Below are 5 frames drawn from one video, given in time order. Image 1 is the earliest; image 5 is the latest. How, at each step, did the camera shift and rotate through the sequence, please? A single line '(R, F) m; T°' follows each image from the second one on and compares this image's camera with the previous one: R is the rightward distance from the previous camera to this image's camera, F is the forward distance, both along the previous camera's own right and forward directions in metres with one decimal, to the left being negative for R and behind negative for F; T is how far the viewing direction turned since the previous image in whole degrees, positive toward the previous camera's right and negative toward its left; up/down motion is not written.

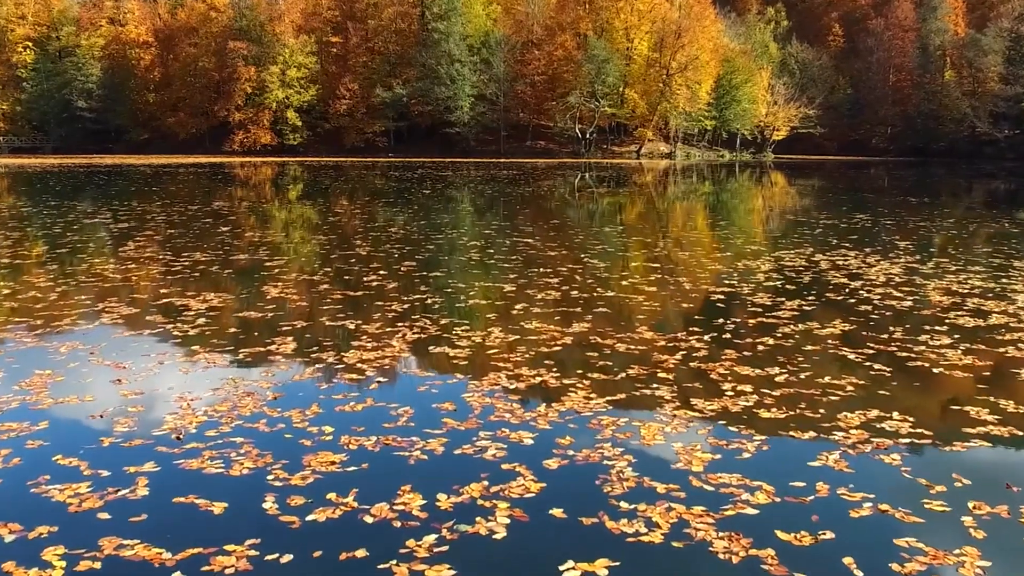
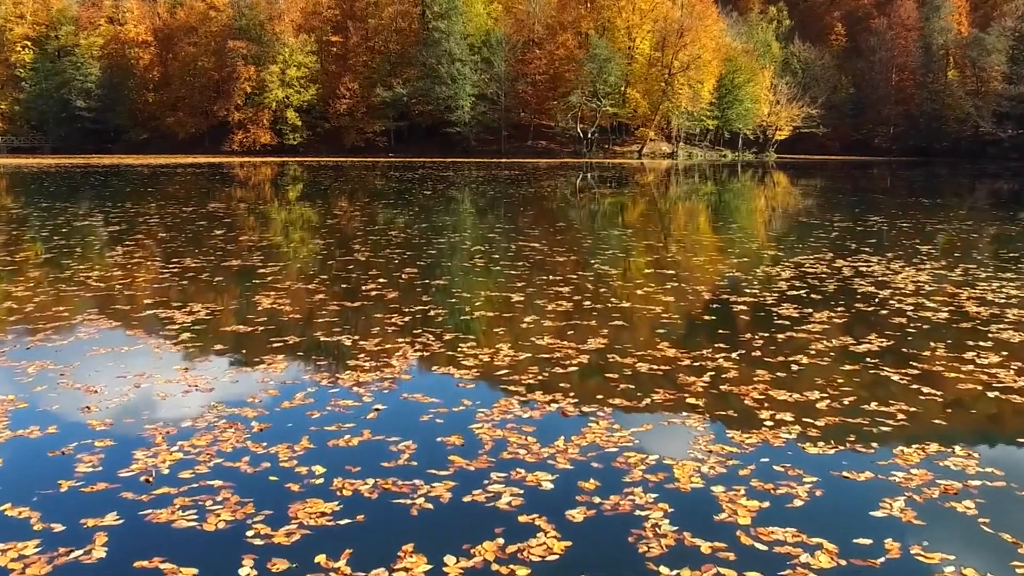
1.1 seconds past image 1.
(-0.1, +0.5) m; 0°
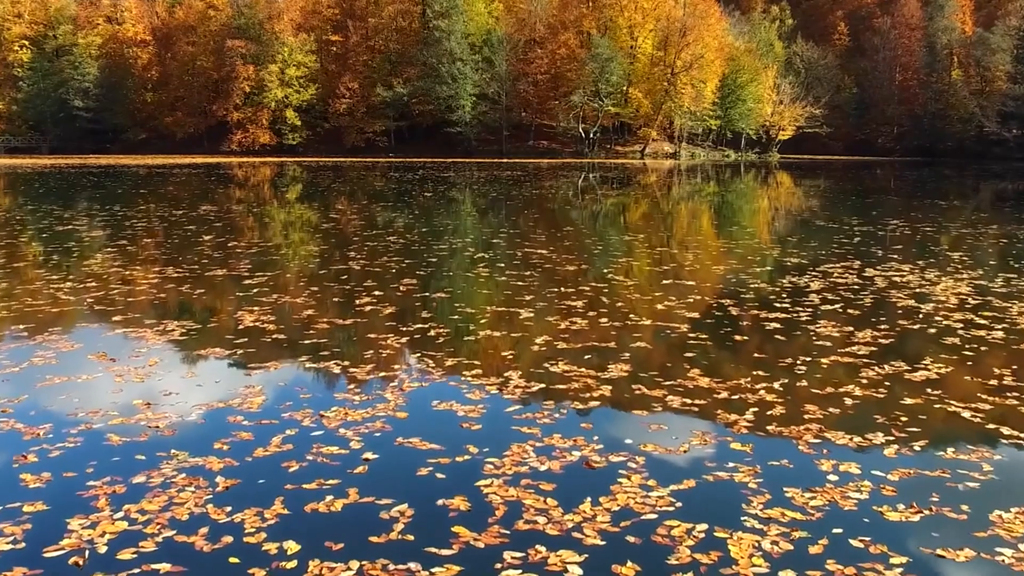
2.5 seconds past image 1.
(-0.1, +0.7) m; 0°
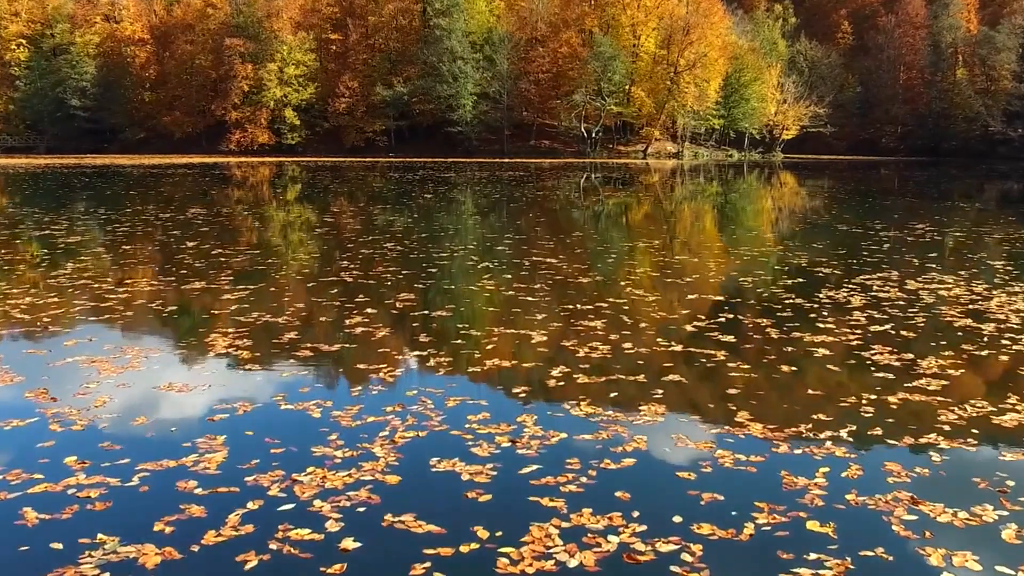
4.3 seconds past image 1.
(-0.1, +0.8) m; 0°
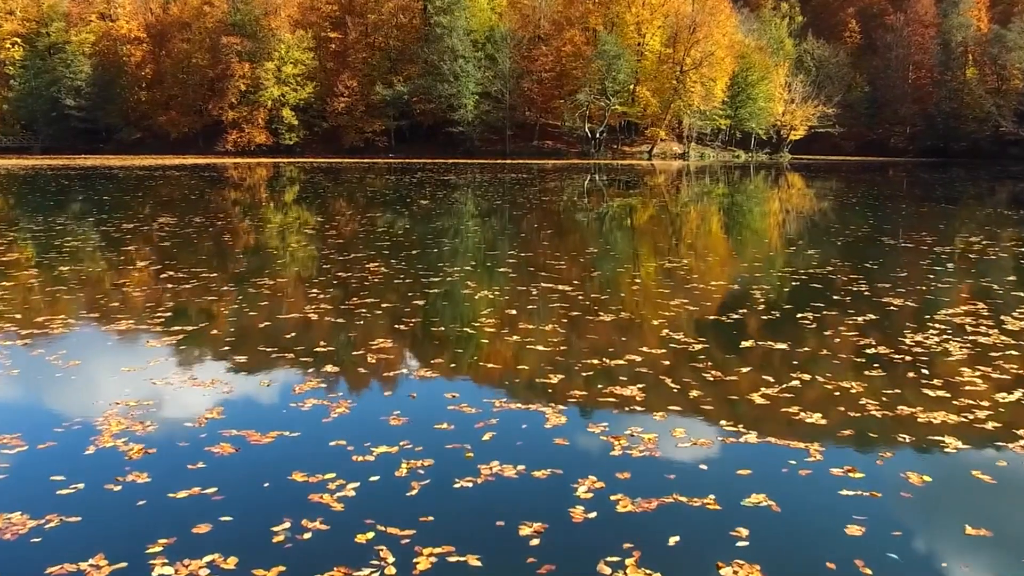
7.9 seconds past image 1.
(0.0, +1.7) m; 0°
